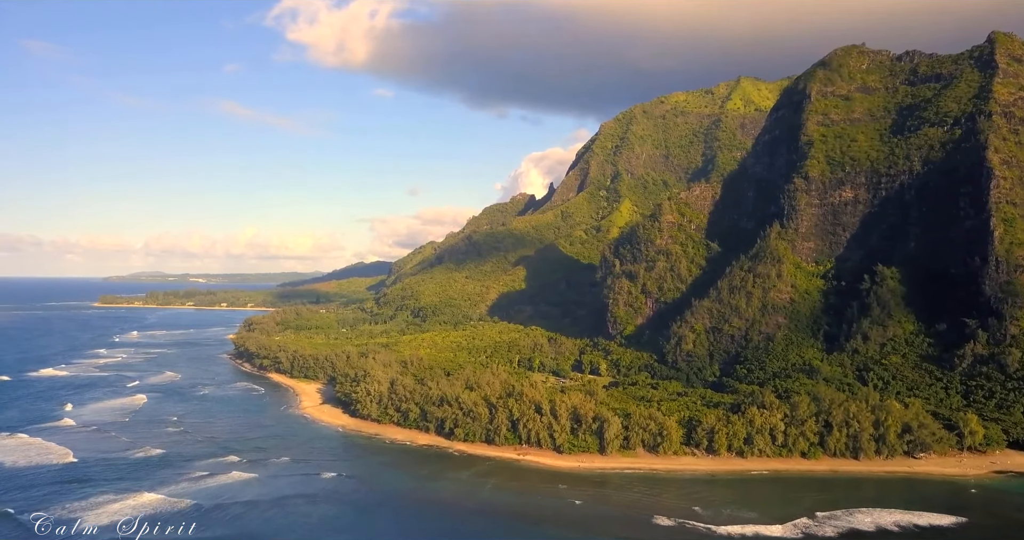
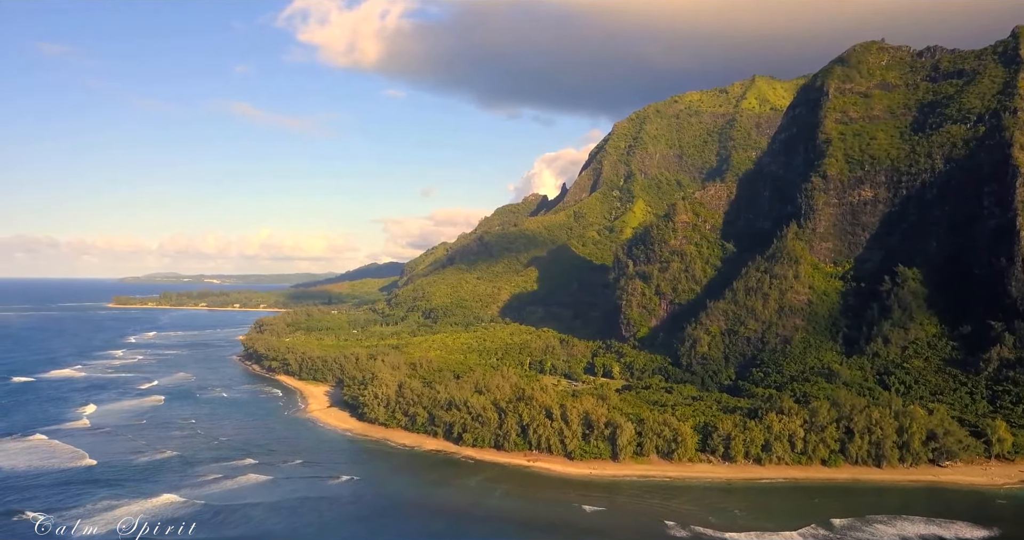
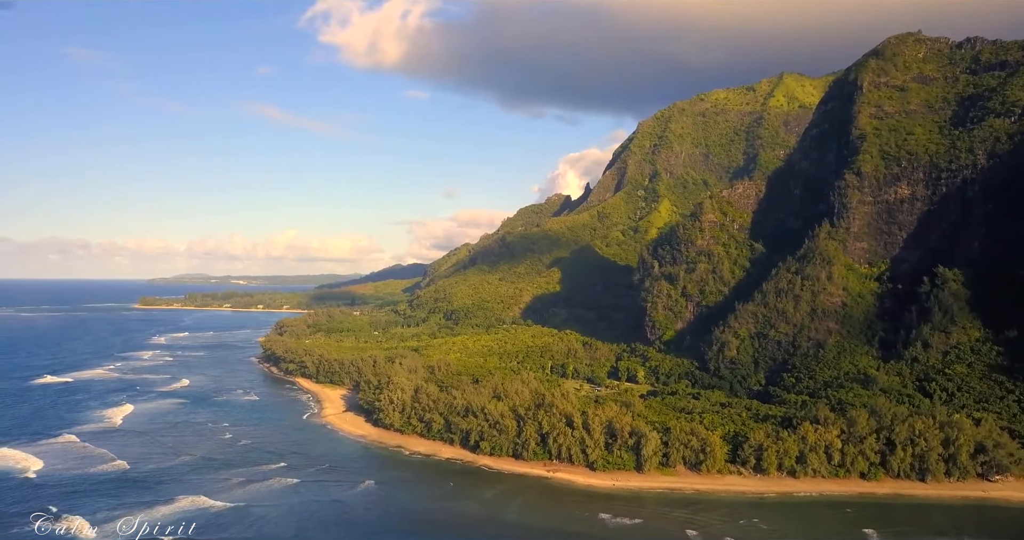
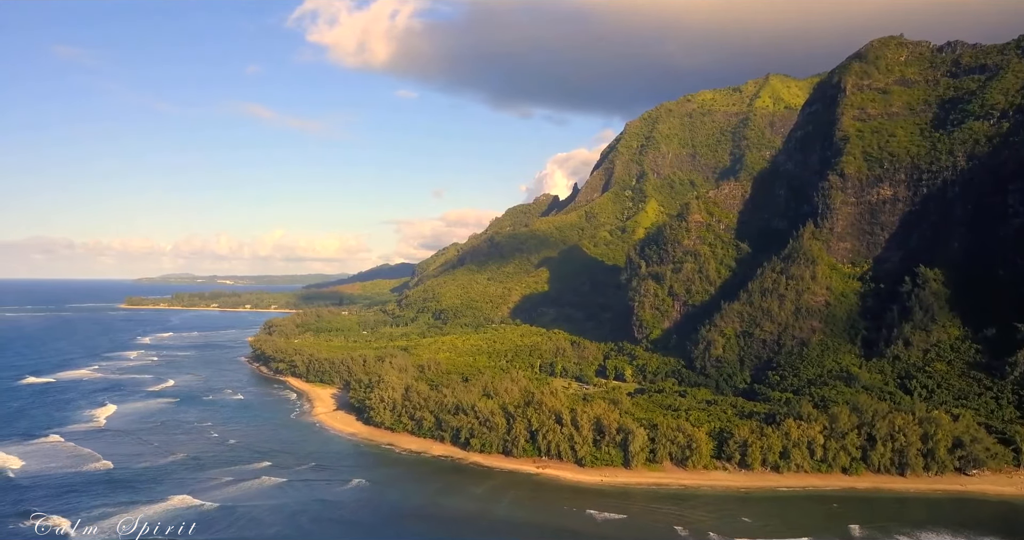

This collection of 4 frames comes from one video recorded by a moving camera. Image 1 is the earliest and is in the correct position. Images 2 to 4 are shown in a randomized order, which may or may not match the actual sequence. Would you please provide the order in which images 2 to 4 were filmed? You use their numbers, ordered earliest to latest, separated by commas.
2, 4, 3
